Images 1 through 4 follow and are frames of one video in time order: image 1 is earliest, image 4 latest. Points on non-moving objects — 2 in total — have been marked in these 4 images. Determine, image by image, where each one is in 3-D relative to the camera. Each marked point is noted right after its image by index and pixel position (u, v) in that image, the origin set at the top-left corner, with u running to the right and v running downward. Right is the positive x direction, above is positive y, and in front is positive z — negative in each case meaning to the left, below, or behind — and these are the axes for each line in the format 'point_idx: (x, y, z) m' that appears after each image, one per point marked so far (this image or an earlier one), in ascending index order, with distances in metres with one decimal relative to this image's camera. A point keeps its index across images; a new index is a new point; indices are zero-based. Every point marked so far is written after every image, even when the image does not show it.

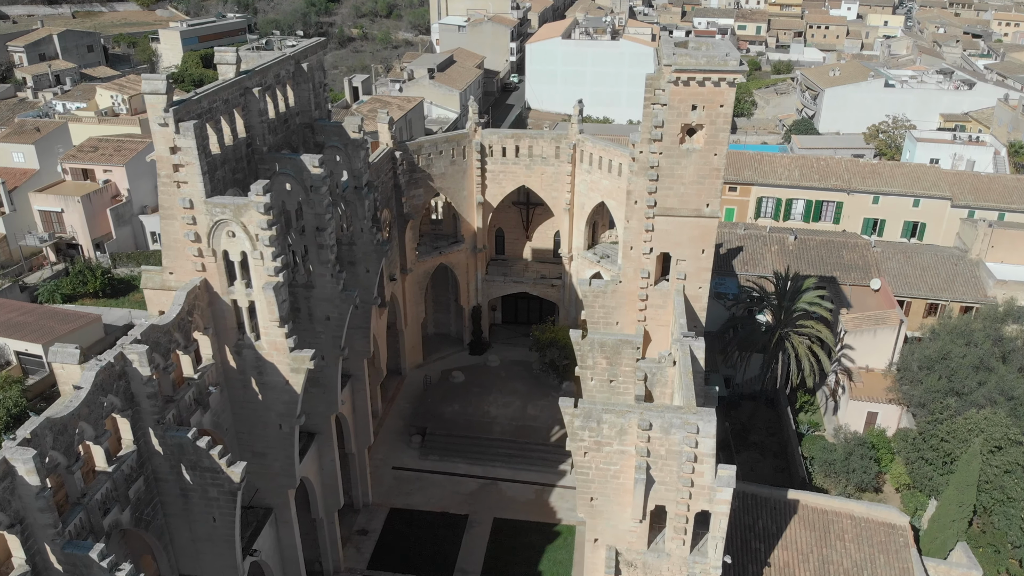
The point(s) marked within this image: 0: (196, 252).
0: (-9.7, +1.1, +18.3) m
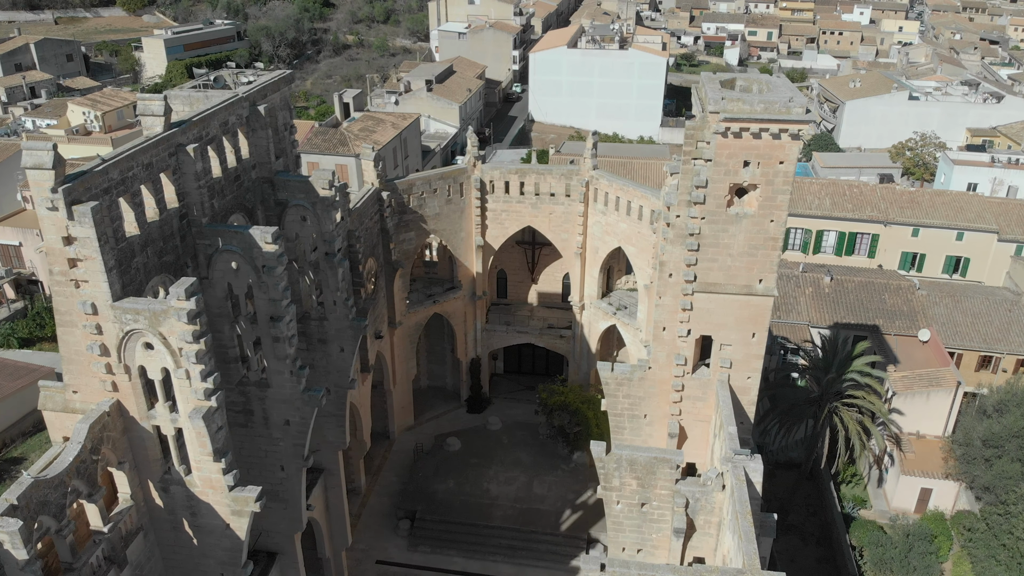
0: (-9.5, -1.9, +13.9) m
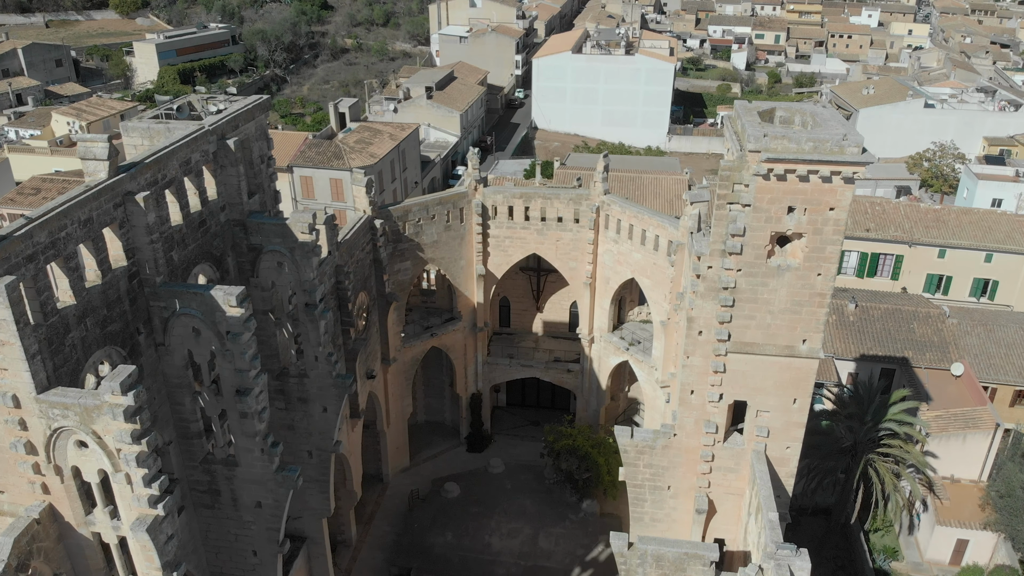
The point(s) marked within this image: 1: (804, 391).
0: (-9.3, -3.5, +11.5) m
1: (+8.1, -2.9, +16.7) m
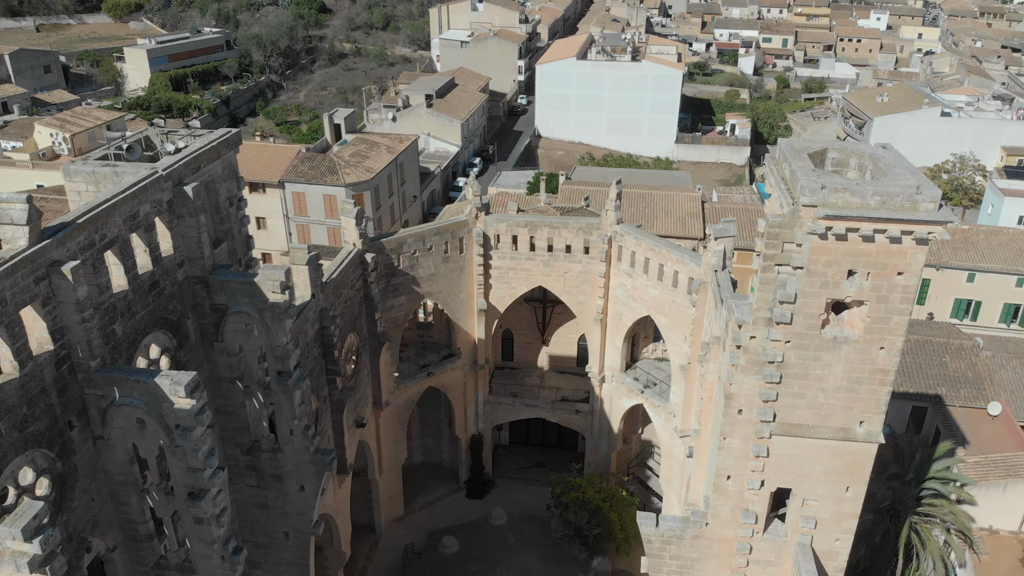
0: (-9.2, -5.1, +9.2) m
1: (+8.3, -4.6, +14.3) m
